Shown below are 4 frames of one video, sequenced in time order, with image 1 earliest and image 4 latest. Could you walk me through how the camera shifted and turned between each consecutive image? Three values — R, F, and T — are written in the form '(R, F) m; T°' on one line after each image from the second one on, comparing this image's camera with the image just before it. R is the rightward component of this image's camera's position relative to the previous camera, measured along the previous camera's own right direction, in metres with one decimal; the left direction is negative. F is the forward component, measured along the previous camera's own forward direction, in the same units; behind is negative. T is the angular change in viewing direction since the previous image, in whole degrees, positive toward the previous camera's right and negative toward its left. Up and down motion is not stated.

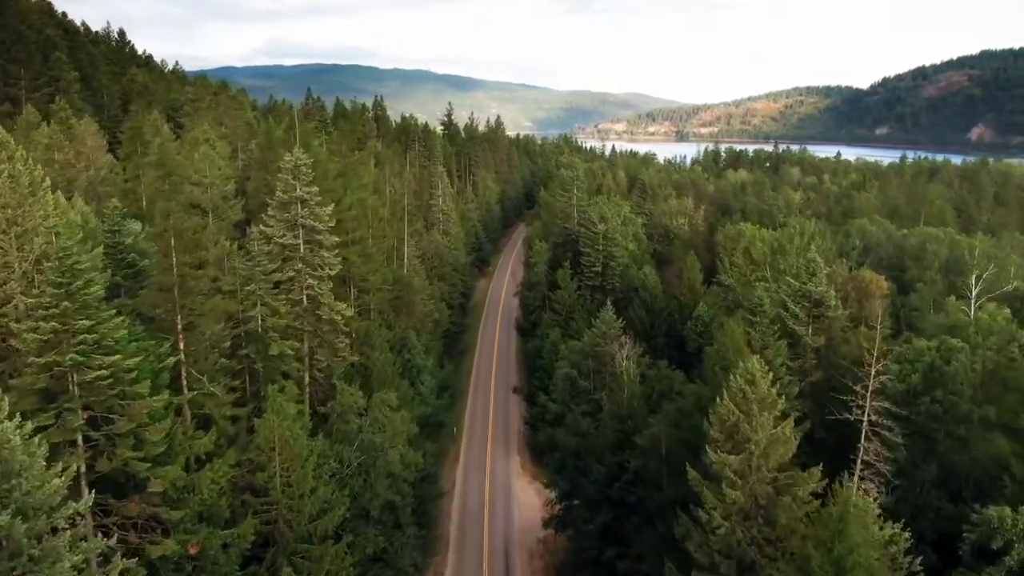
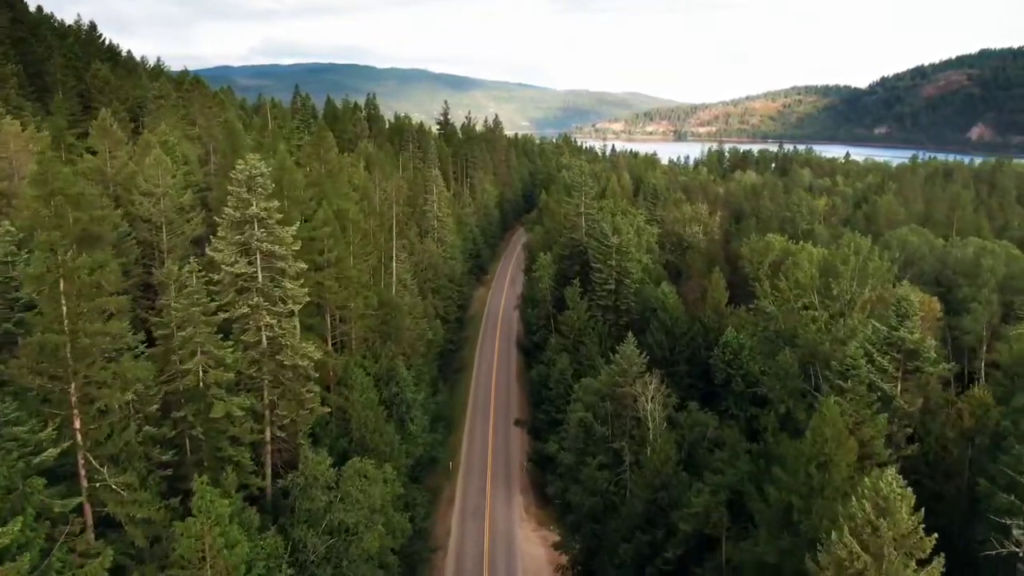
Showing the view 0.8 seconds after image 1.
(-0.4, +7.1) m; 0°
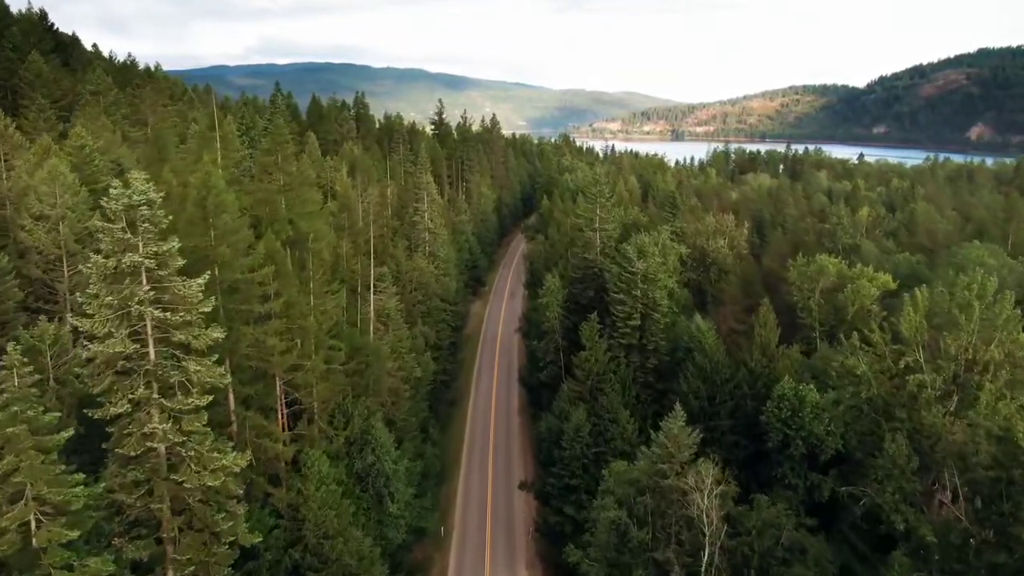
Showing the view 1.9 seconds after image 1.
(-0.6, +10.0) m; 0°
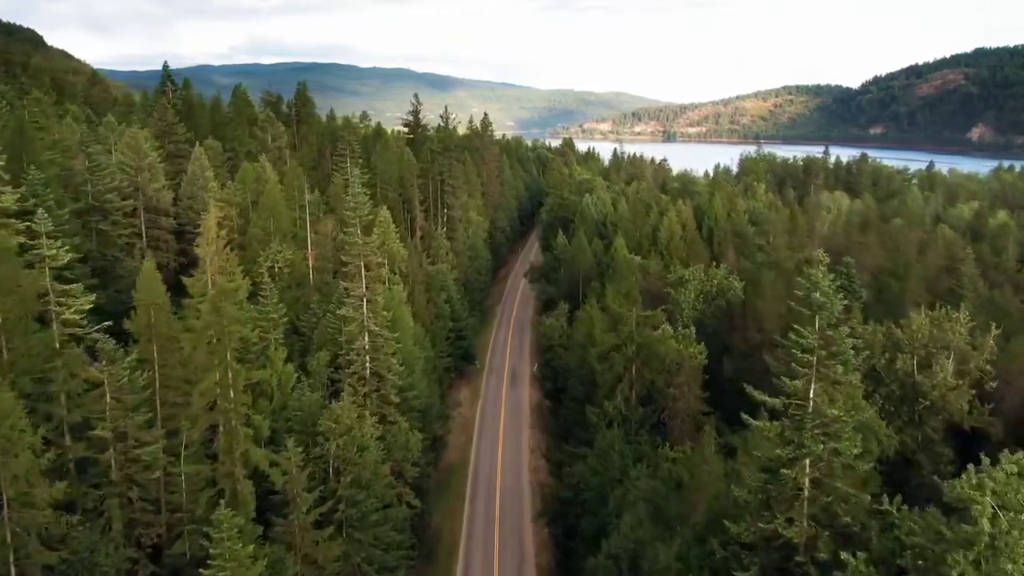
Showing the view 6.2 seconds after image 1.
(-1.9, +38.3) m; +1°
